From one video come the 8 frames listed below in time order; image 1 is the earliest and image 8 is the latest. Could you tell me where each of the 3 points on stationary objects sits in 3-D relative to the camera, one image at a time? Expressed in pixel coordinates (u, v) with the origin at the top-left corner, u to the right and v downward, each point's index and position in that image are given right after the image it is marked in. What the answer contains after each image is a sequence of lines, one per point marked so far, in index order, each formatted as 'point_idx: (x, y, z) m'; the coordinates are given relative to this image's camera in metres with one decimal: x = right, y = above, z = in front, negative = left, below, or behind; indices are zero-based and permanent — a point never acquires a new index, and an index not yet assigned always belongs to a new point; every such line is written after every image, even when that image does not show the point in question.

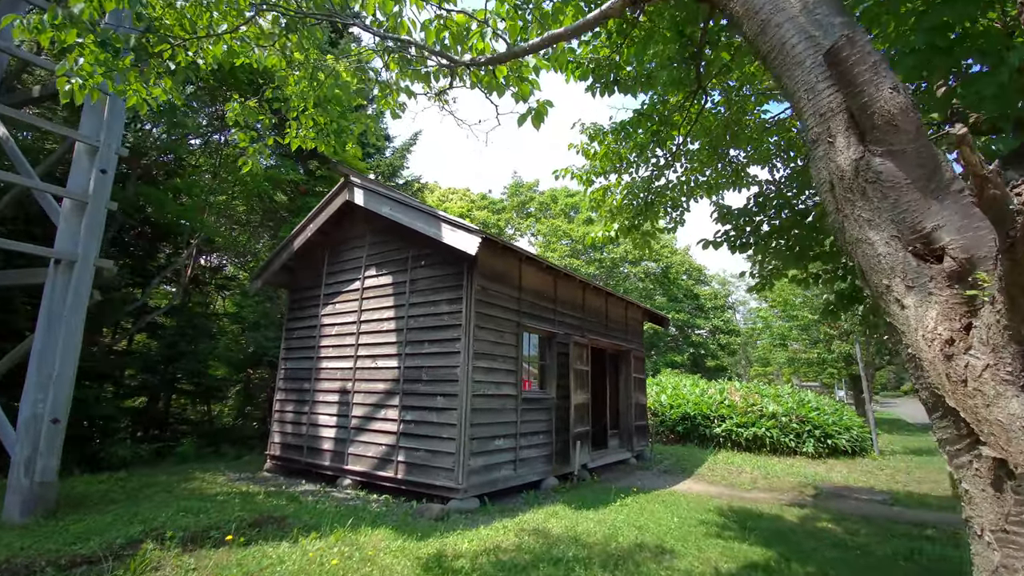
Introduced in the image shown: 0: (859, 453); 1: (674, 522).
0: (+8.3, -4.0, +11.4) m
1: (+1.8, -2.7, +5.4) m
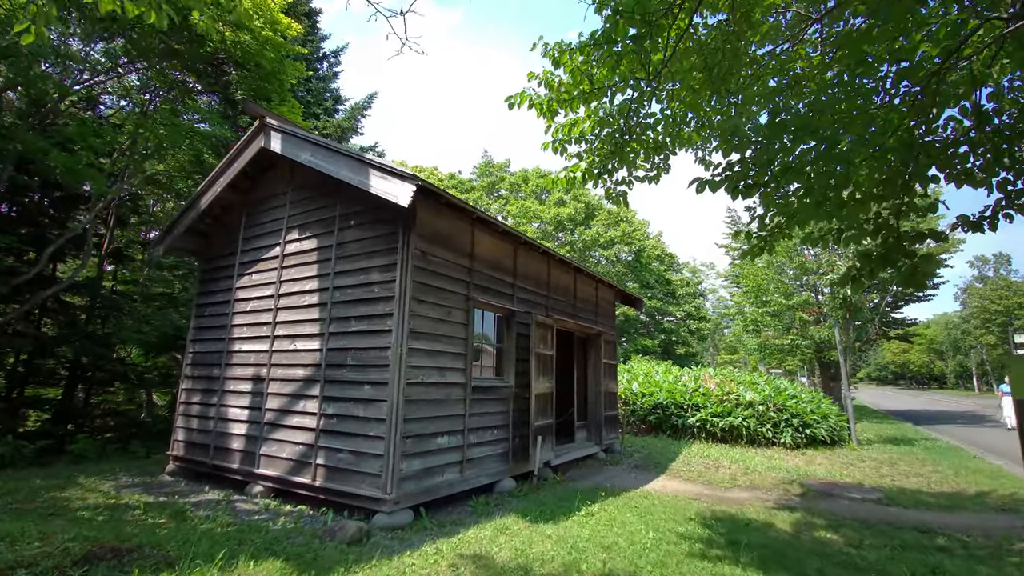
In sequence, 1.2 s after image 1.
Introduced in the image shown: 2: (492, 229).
0: (+7.4, -3.5, +10.8) m
1: (+1.3, -2.3, +4.4) m
2: (-0.3, +0.8, +6.3) m
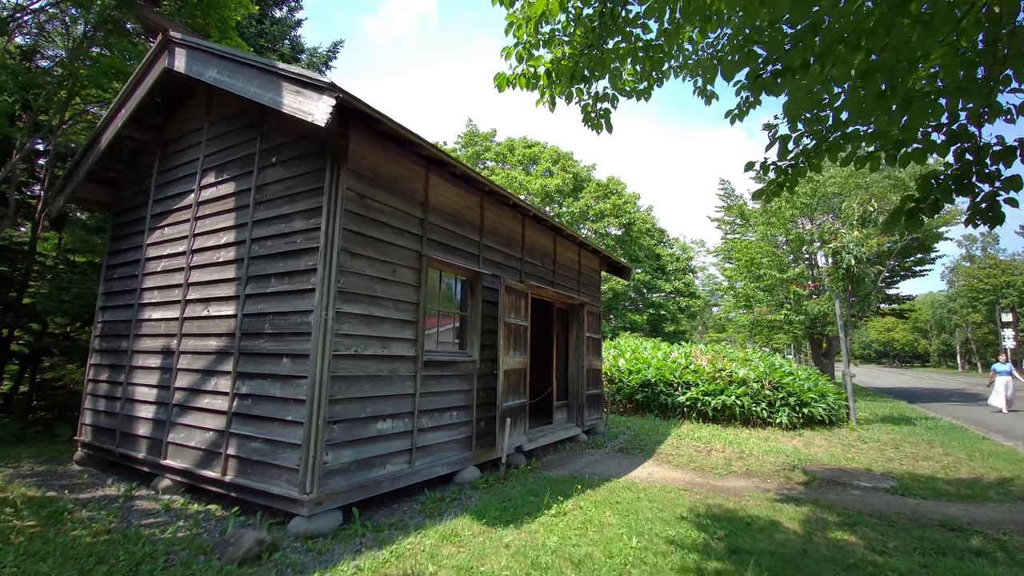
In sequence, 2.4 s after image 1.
0: (+6.9, -2.9, +10.1) m
1: (+0.9, -1.9, +3.5) m
2: (-0.7, +1.3, +5.3) m
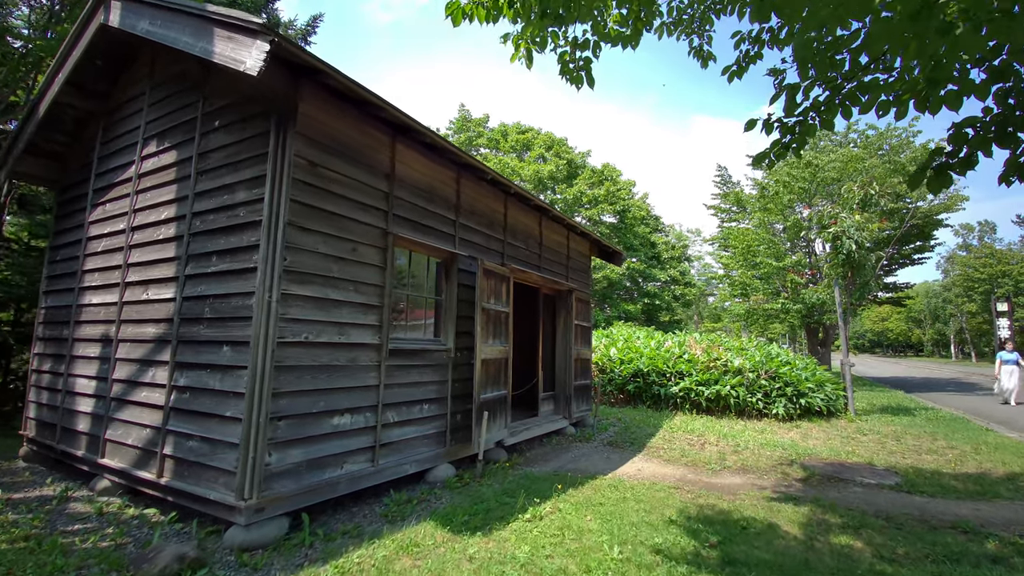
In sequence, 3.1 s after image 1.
0: (+6.6, -2.6, +9.7) m
1: (+0.7, -1.8, +3.1) m
2: (-0.9, +1.5, +4.8) m
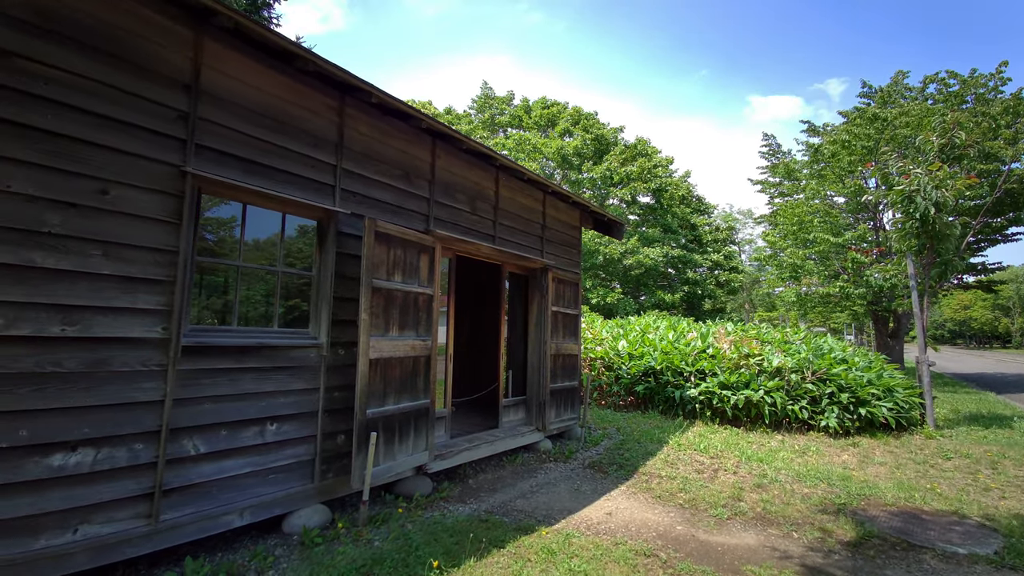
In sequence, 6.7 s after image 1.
0: (+6.2, -2.2, +7.5) m
1: (-0.3, -1.6, +1.5) m
2: (-1.8, +1.7, +3.3) m
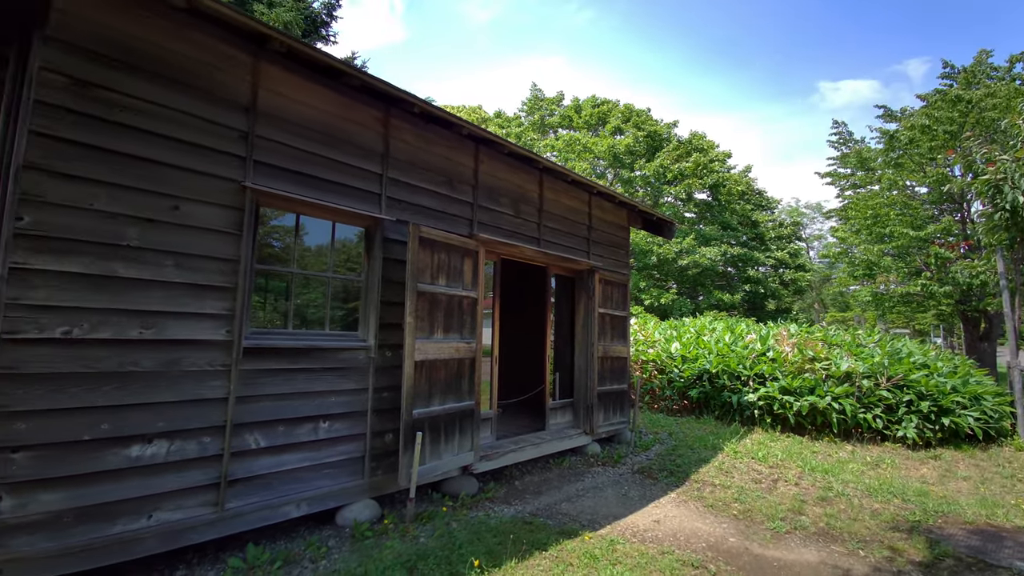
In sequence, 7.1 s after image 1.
0: (+6.9, -2.2, +6.8) m
1: (-0.2, -1.6, +1.6) m
2: (-1.5, +1.6, +3.5) m
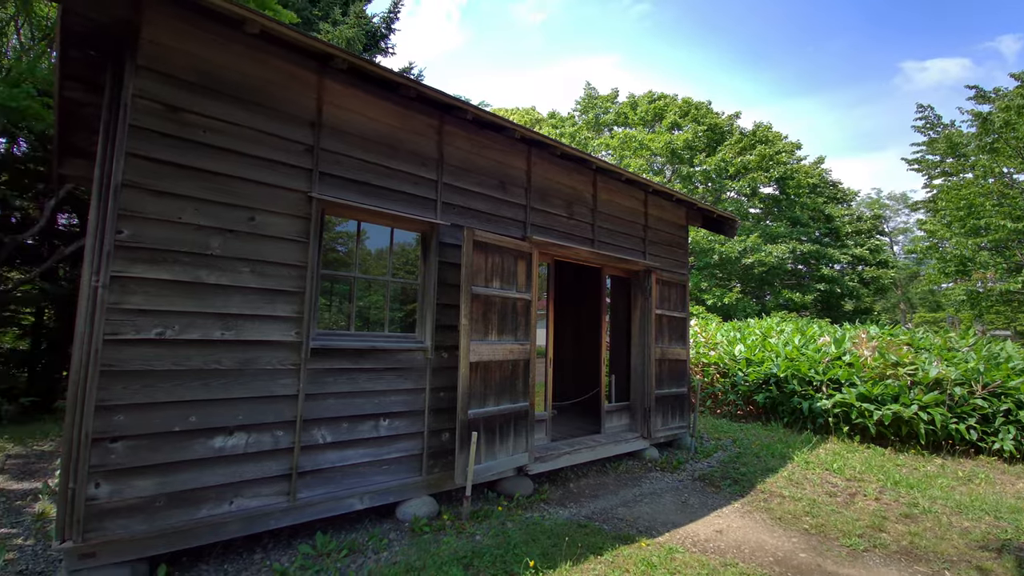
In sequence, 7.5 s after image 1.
0: (+7.7, -2.1, +5.9) m
1: (0.0, -1.6, +1.6) m
2: (-1.1, +1.6, +3.7) m
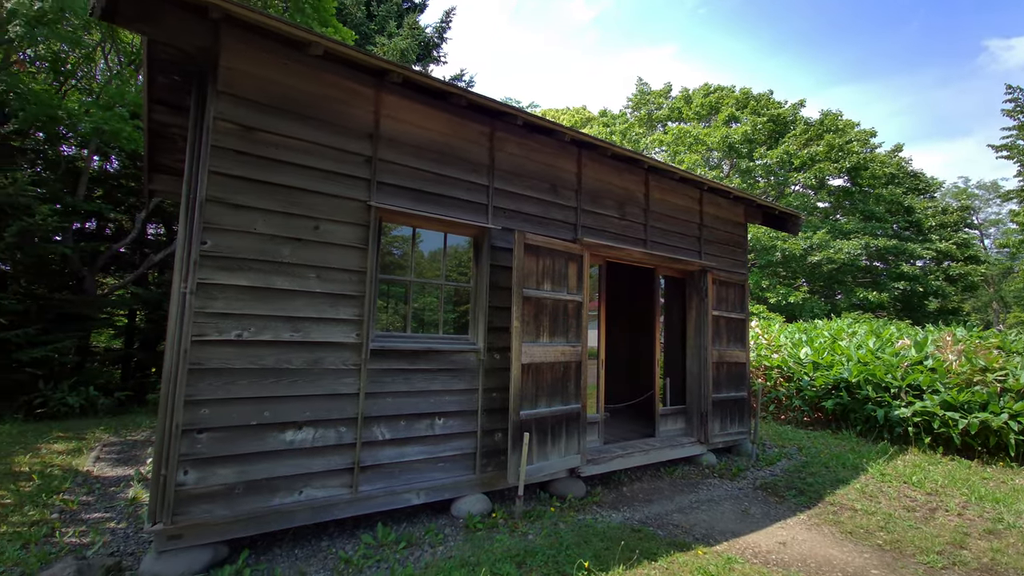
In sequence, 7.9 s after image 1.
0: (+8.3, -2.1, +5.1) m
1: (+0.1, -1.7, +1.6) m
2: (-0.7, +1.6, +3.8) m
